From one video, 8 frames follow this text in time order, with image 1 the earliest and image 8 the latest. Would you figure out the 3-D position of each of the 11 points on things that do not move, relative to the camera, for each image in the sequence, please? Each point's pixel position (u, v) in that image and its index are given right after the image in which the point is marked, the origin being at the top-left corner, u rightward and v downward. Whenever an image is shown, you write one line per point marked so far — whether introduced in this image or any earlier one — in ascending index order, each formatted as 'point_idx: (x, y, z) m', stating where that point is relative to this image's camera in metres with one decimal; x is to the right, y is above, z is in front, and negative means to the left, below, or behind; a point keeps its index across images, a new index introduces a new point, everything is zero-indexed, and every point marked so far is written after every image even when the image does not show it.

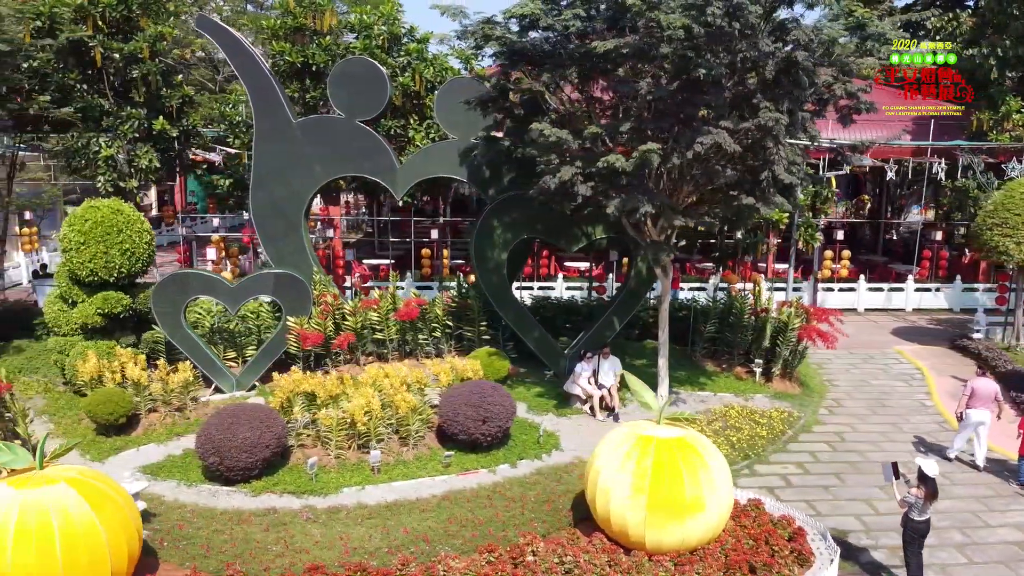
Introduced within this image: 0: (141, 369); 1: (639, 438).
0: (-9.3, -2.0, +10.3) m
1: (+2.3, -2.8, +7.3) m
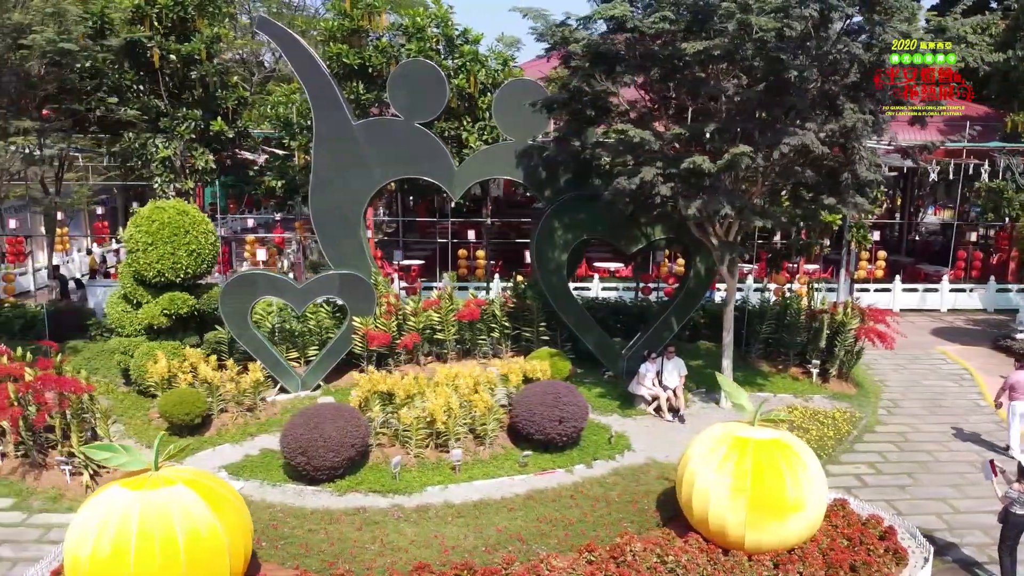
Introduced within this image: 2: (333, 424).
0: (-7.6, -2.0, +10.3) m
1: (+4.1, -2.8, +7.3) m
2: (-3.8, -2.9, +8.5) m
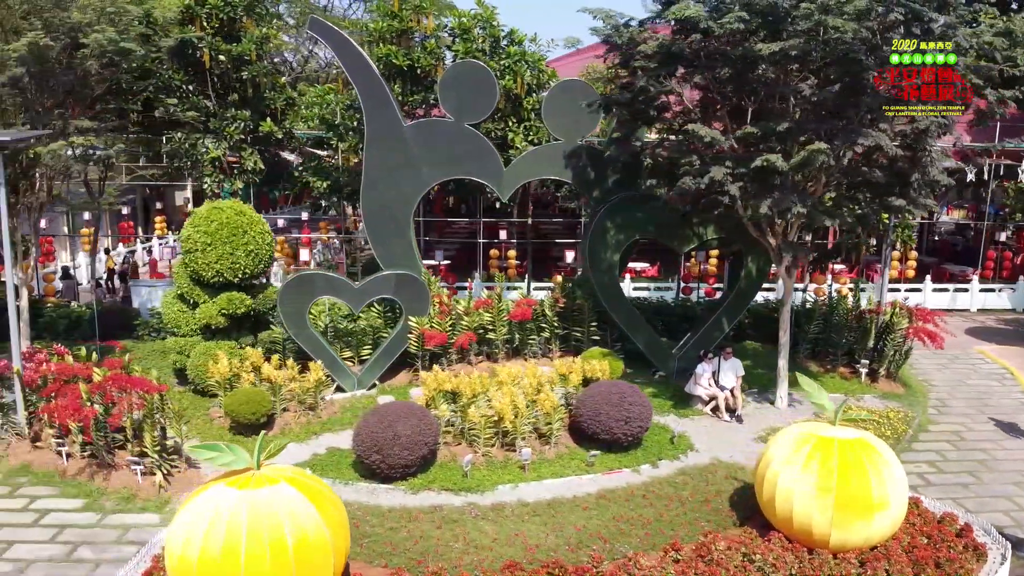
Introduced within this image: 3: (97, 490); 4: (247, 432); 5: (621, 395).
0: (-6.1, -2.0, +10.3) m
1: (+5.6, -2.8, +7.3) m
2: (-2.3, -2.9, +8.5) m
3: (-8.8, -4.3, +8.5) m
4: (-6.4, -3.5, +9.7) m
5: (+2.5, -2.5, +9.1) m
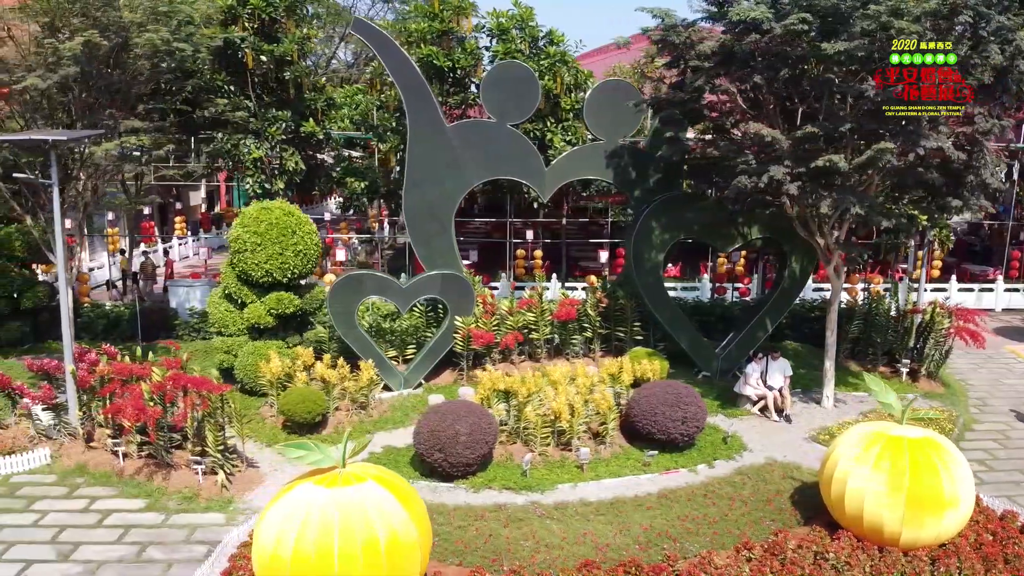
0: (-4.8, -2.0, +10.3) m
1: (+6.9, -2.8, +7.3) m
2: (-1.0, -2.9, +8.5) m
3: (-7.5, -4.3, +8.5) m
4: (-5.1, -3.5, +9.7) m
5: (+3.8, -2.5, +9.1) m
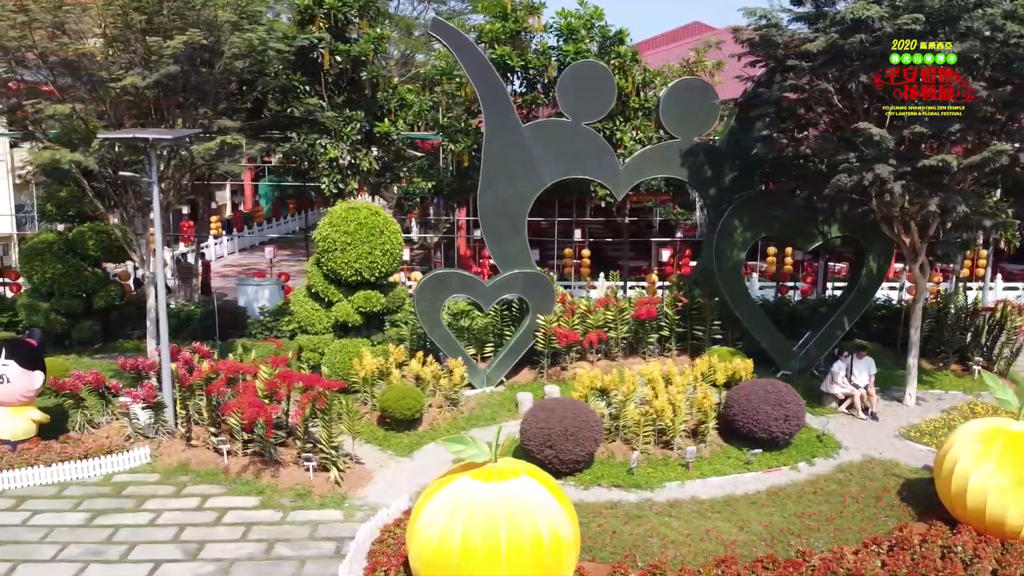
0: (-2.4, -2.0, +10.3) m
1: (+9.3, -2.7, +7.4) m
2: (+1.4, -2.8, +8.5) m
3: (-5.2, -4.3, +8.5) m
4: (-2.8, -3.4, +9.7) m
5: (+6.2, -2.4, +9.1) m
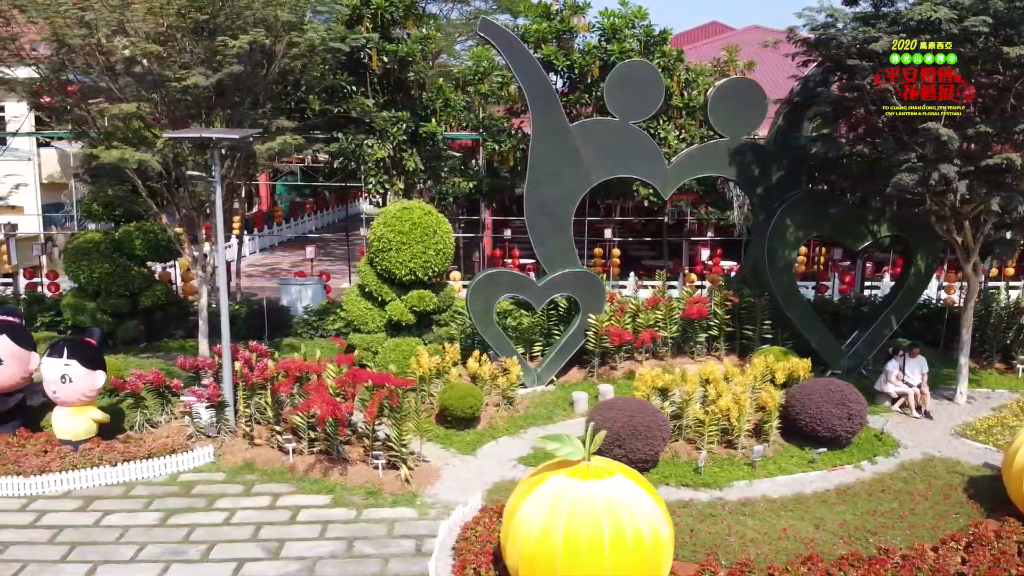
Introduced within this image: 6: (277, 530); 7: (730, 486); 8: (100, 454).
0: (-1.0, -2.0, +10.3) m
1: (+10.8, -2.7, +7.5) m
2: (+2.8, -2.8, +8.5) m
3: (-3.7, -4.3, +8.5) m
4: (-1.3, -3.4, +9.7) m
5: (+7.6, -2.4, +9.2) m
6: (-4.6, -4.7, +7.7) m
7: (+4.7, -4.2, +8.5) m
8: (-9.4, -3.8, +9.0) m
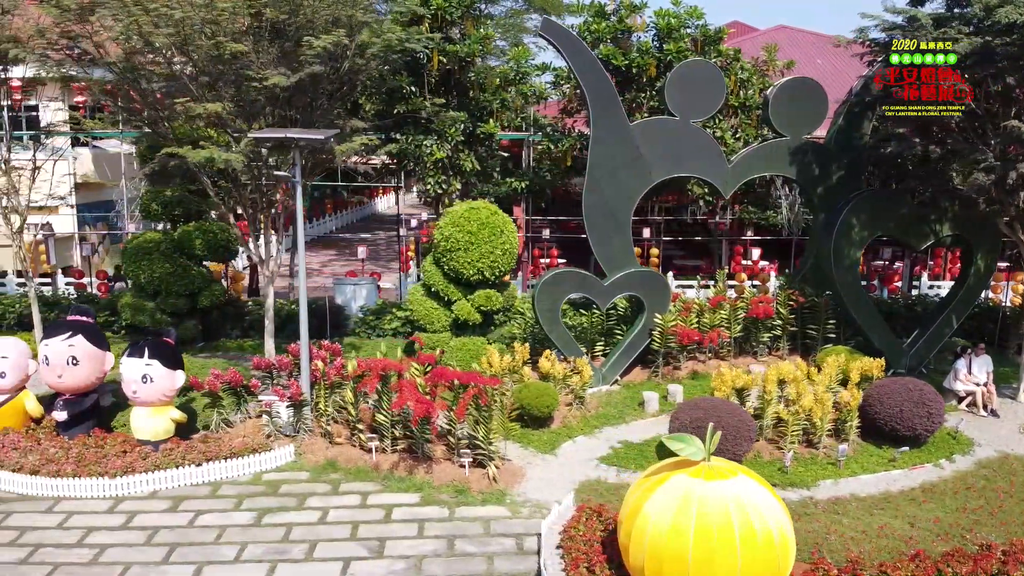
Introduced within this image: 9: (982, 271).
0: (+0.9, -2.0, +10.4) m
1: (+12.7, -2.7, +7.5) m
2: (+4.7, -2.8, +8.6) m
3: (-1.8, -4.3, +8.5) m
4: (+0.6, -3.4, +9.8) m
5: (+9.5, -2.4, +9.3) m
6: (-2.7, -4.7, +7.8) m
7: (+6.6, -4.2, +8.5) m
8: (-7.5, -3.8, +9.0) m
9: (+13.8, +0.5, +11.5) m
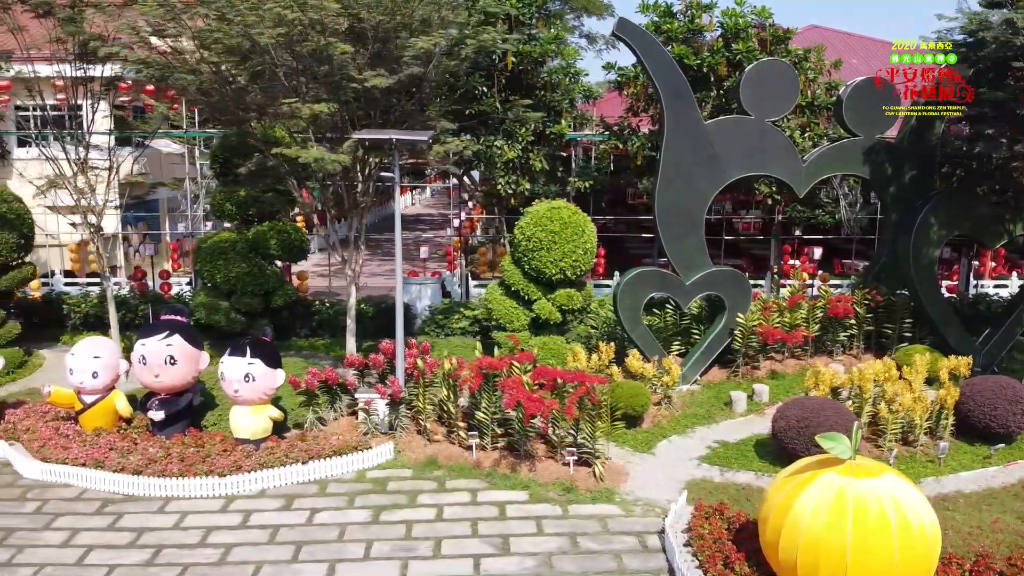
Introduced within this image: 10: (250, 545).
0: (+3.3, -2.0, +10.5) m
1: (+15.0, -2.7, +7.7) m
2: (+7.1, -2.8, +8.7) m
3: (+0.5, -4.3, +8.6) m
4: (+2.9, -3.4, +9.9) m
5: (+11.9, -2.4, +9.4) m
6: (-0.4, -4.7, +7.8) m
7: (+8.9, -4.2, +8.7) m
8: (-5.2, -3.8, +9.1) m
9: (+16.1, +0.5, +11.7) m
10: (-5.1, -5.0, +7.7) m
